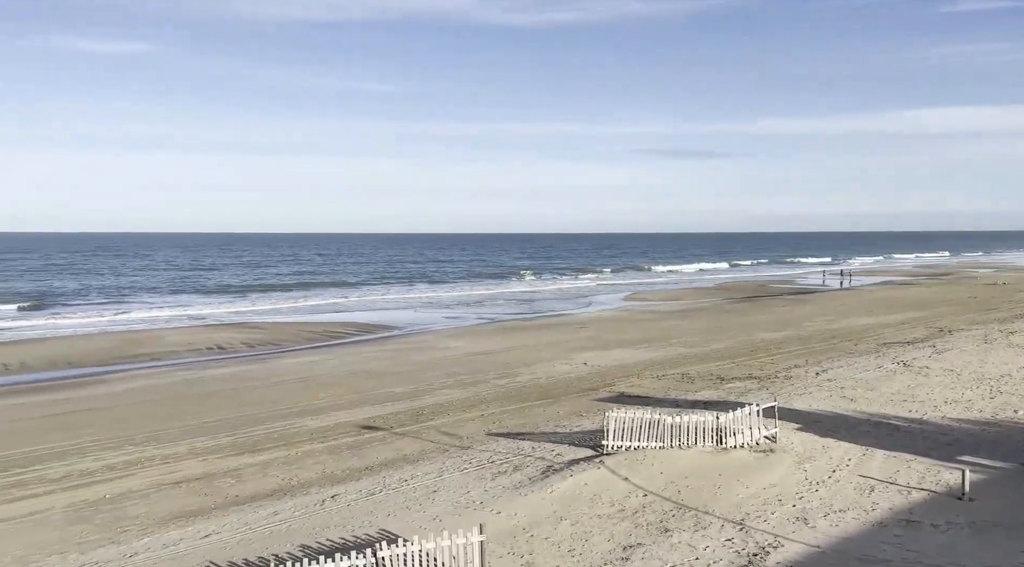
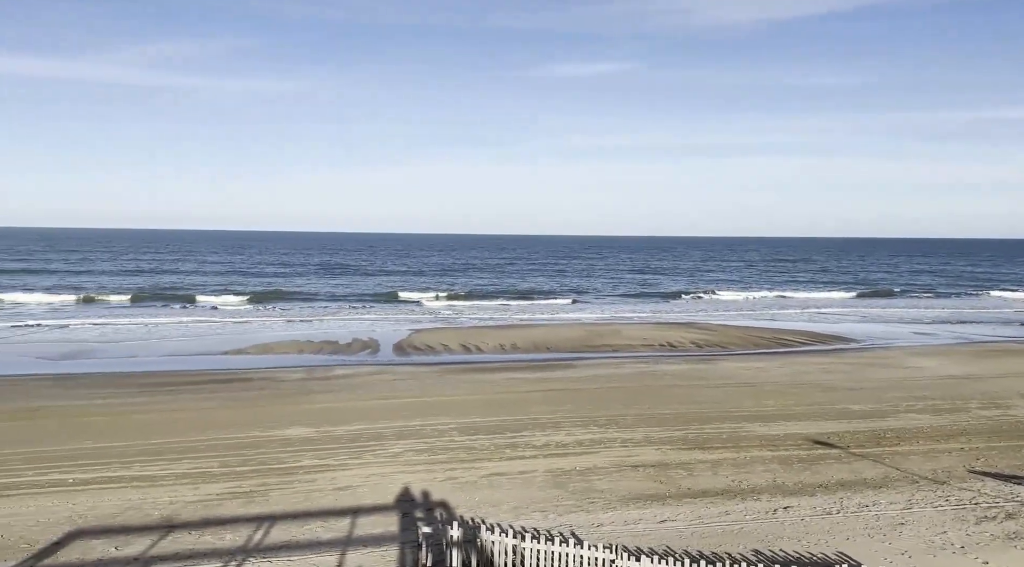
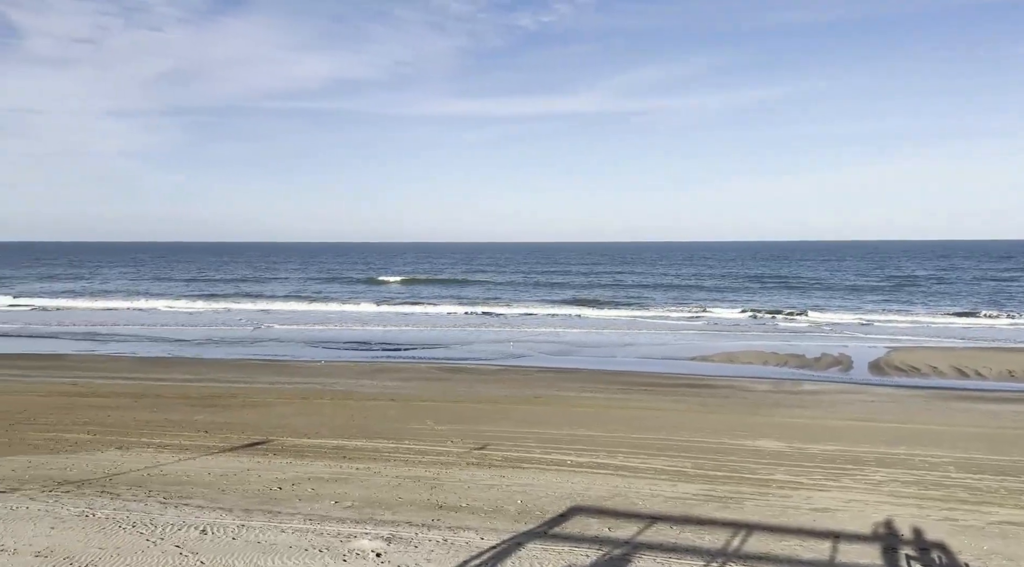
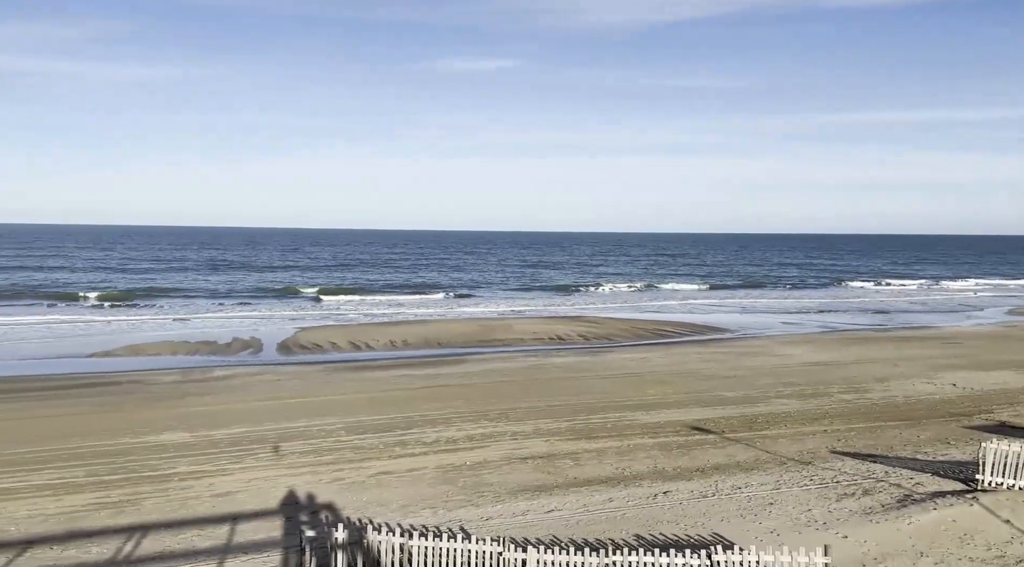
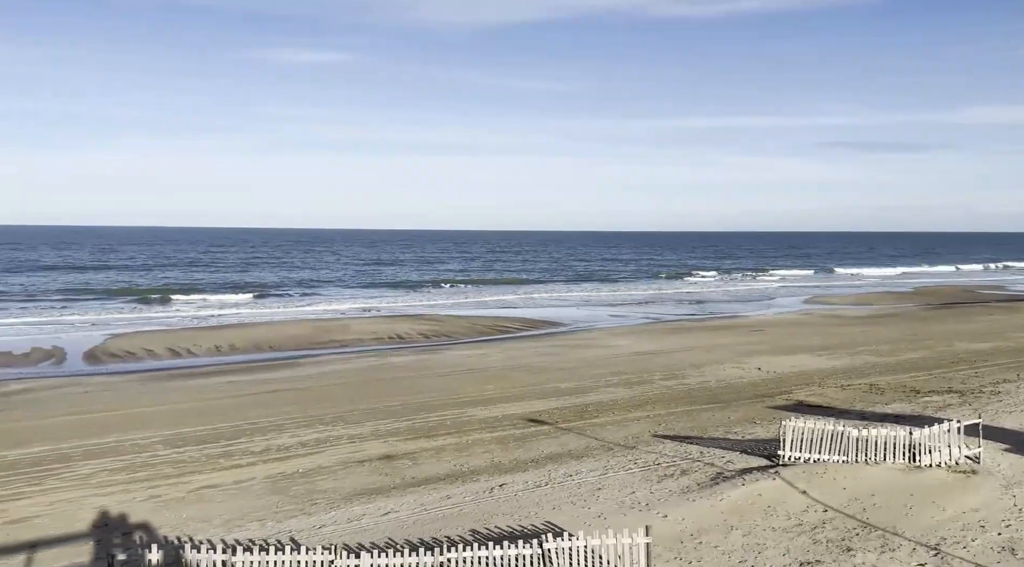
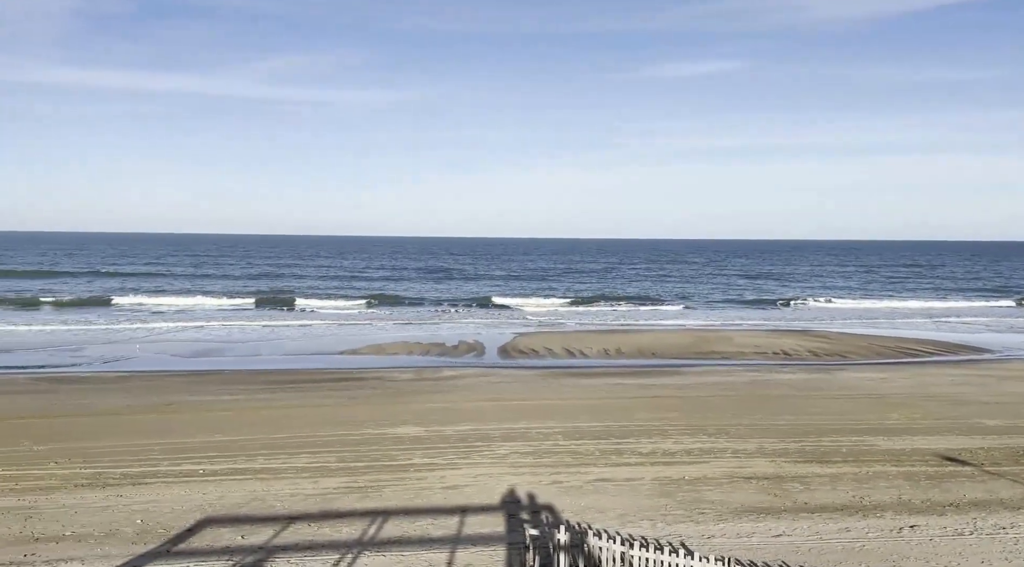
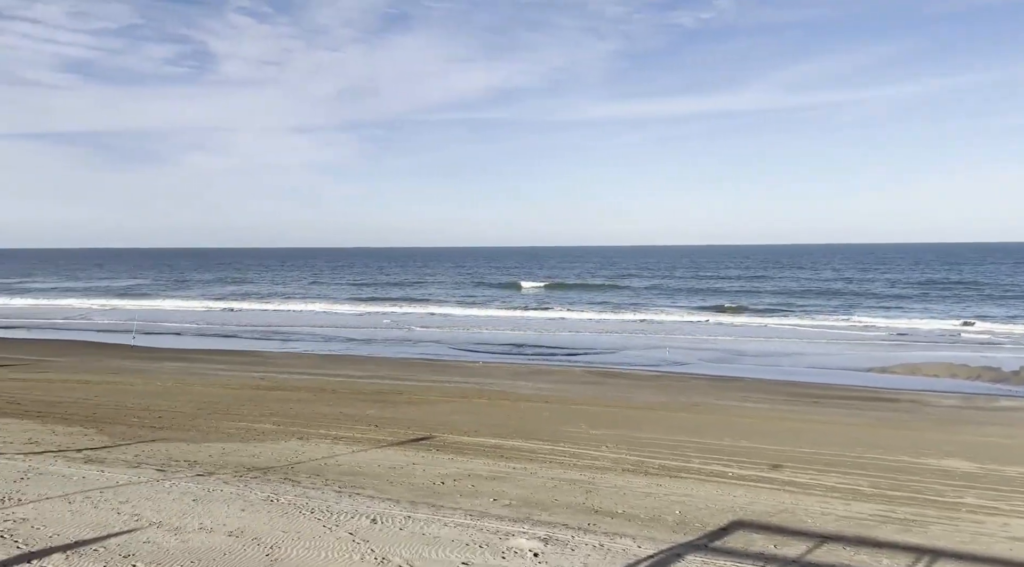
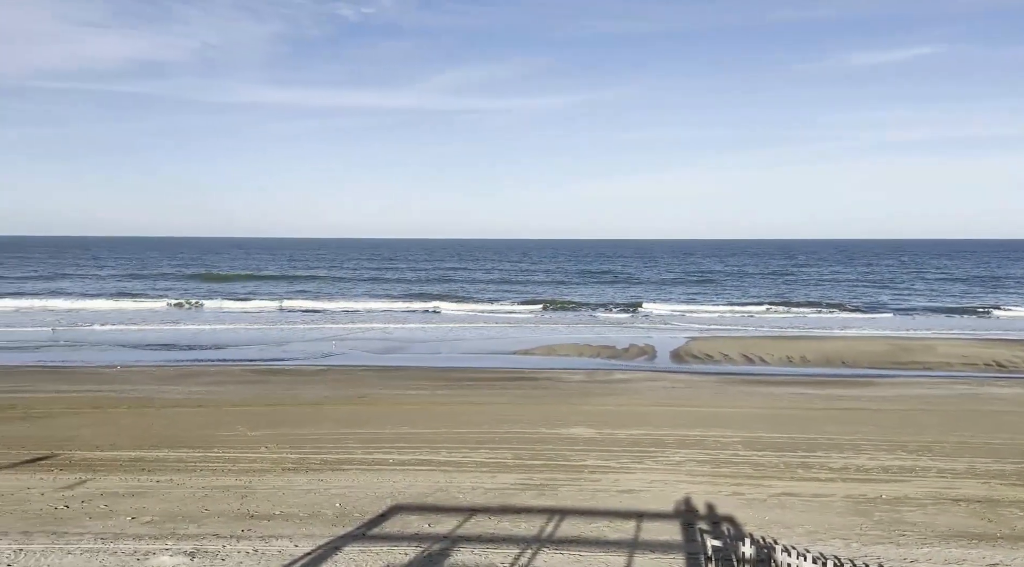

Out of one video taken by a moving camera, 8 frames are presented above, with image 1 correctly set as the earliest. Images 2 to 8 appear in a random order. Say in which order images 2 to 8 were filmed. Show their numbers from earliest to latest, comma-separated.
5, 4, 2, 6, 8, 3, 7
